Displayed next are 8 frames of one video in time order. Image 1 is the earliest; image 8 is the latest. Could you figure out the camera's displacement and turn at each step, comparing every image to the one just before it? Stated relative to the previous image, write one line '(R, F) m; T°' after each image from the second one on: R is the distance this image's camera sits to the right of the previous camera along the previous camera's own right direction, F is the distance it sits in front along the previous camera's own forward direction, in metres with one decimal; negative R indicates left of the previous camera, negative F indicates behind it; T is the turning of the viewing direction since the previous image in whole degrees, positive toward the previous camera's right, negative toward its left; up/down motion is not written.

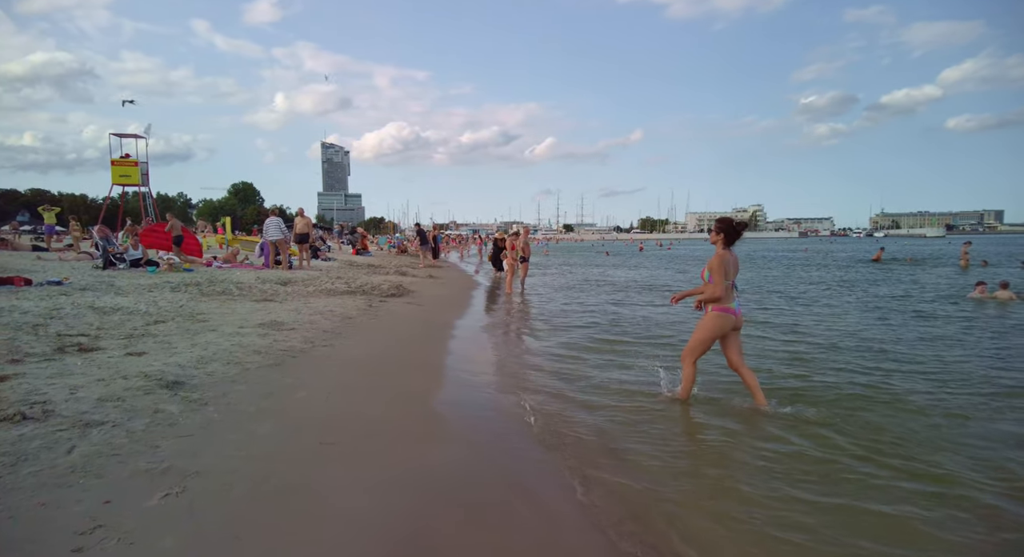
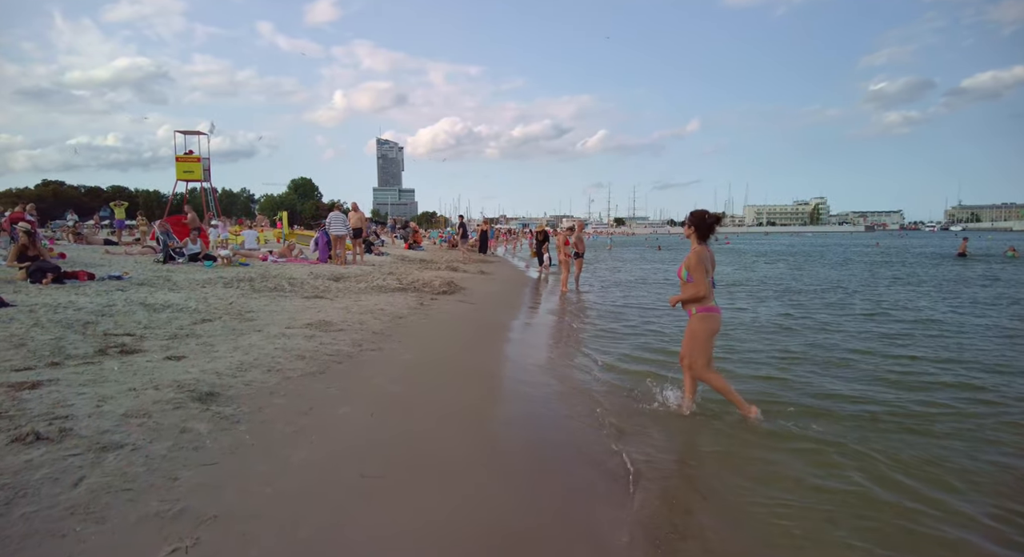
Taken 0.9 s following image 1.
(-0.1, +0.6) m; -5°
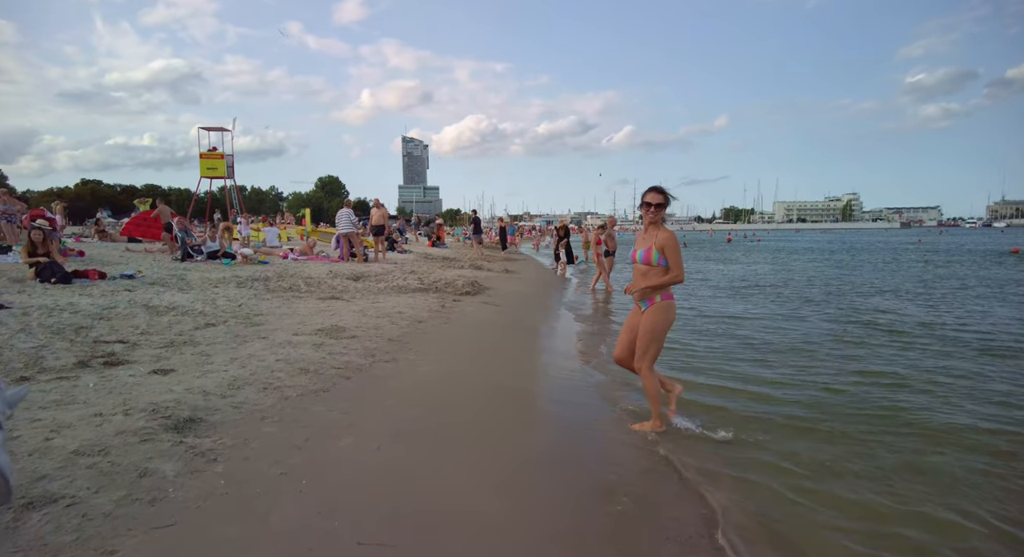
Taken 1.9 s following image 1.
(-0.1, +0.7) m; -3°
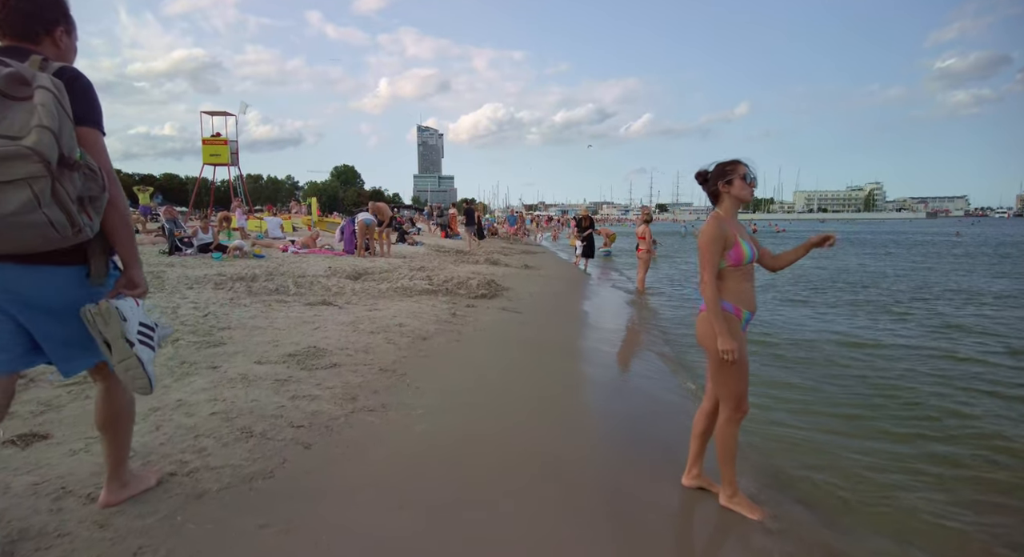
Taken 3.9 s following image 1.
(-0.1, +1.5) m; -2°
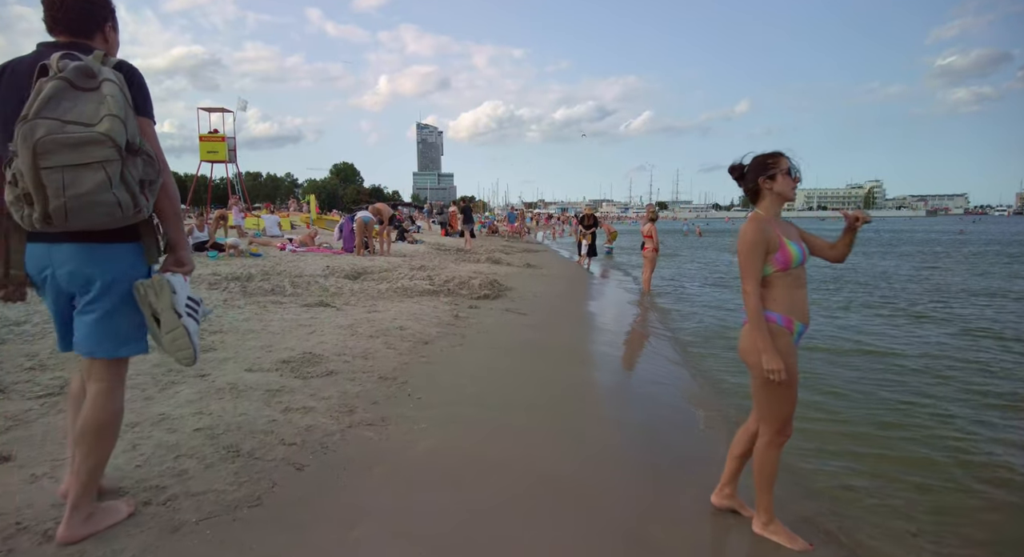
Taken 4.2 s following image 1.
(-0.1, +0.3) m; 0°
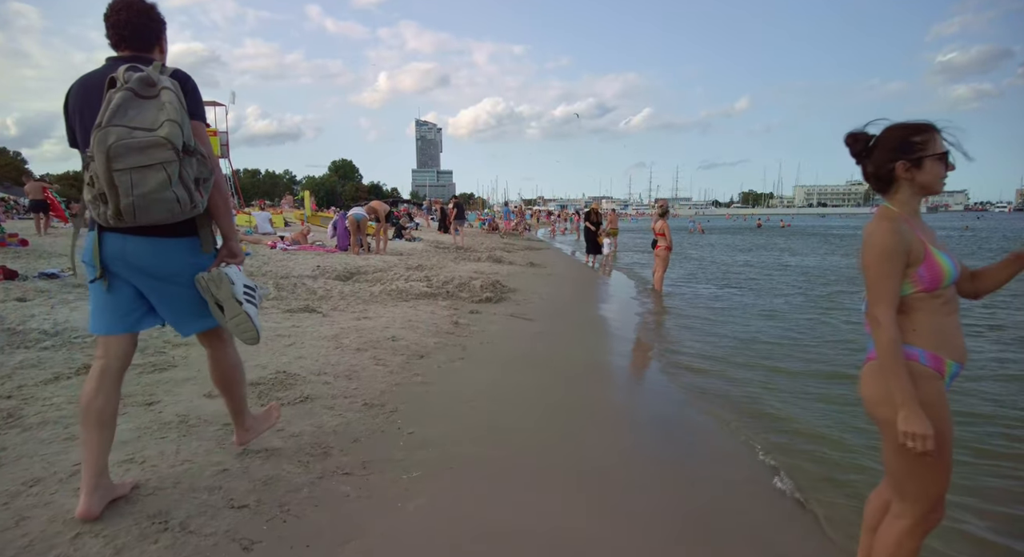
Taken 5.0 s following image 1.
(-0.1, +0.7) m; 0°
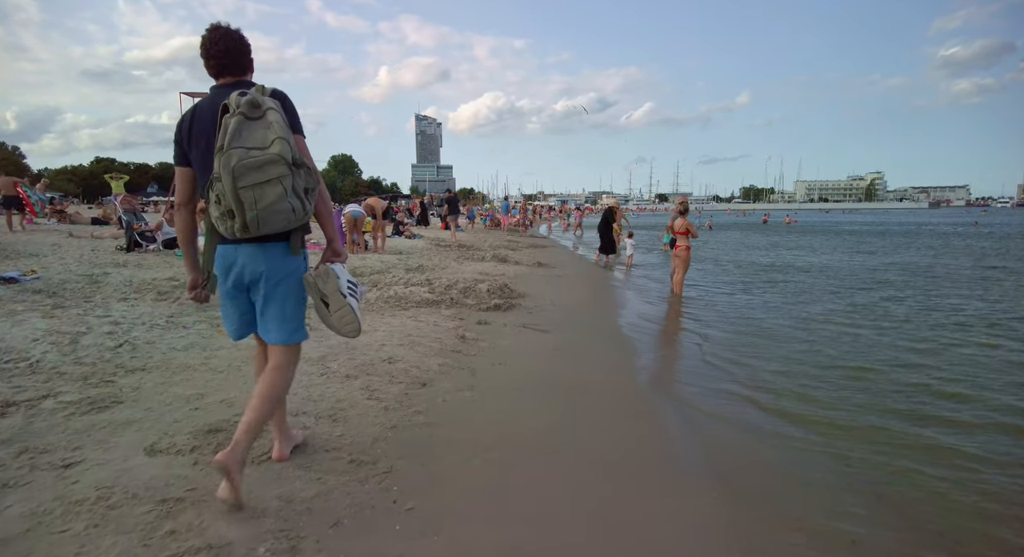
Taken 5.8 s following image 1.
(-0.1, +0.8) m; 0°
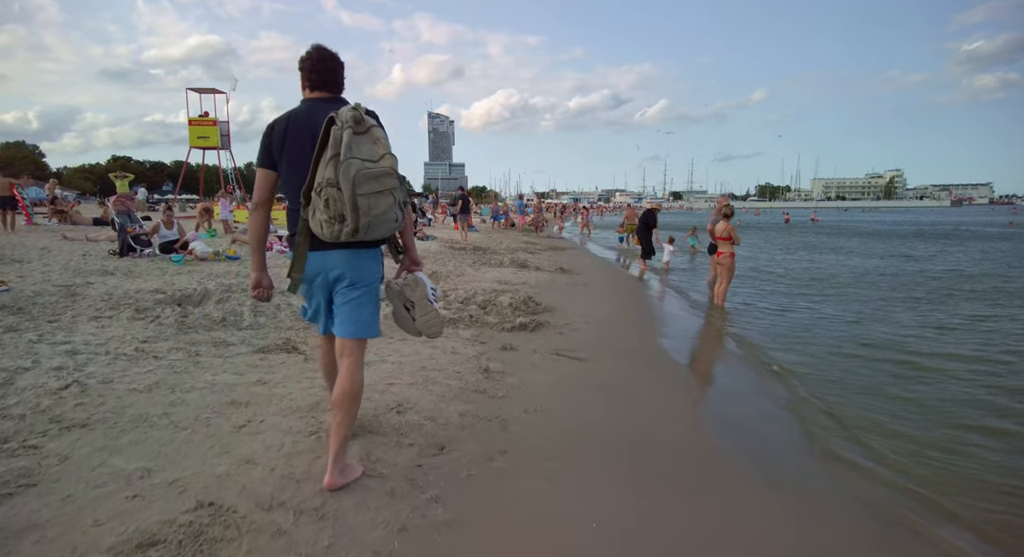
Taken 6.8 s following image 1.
(-0.2, +0.9) m; -1°
